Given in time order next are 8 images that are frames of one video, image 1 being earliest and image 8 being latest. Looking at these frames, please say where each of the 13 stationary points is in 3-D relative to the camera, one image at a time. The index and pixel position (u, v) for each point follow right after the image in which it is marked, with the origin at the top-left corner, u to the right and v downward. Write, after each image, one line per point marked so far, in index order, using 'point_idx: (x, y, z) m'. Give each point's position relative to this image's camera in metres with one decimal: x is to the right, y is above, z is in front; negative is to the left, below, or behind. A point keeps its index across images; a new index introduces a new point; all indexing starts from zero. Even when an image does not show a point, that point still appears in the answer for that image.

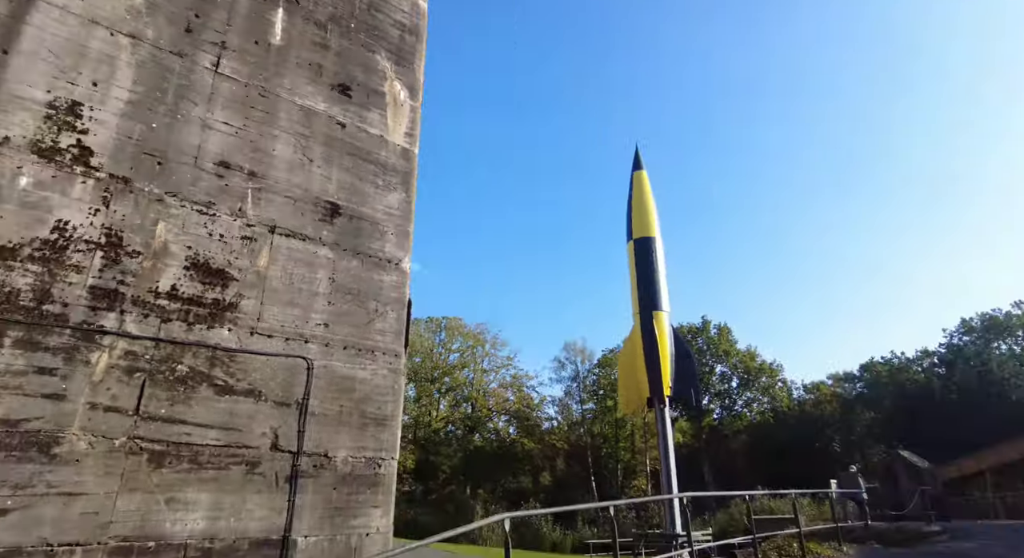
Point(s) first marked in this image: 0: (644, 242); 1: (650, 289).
0: (+4.6, +1.3, +19.7) m
1: (+4.6, -0.3, +19.0) m
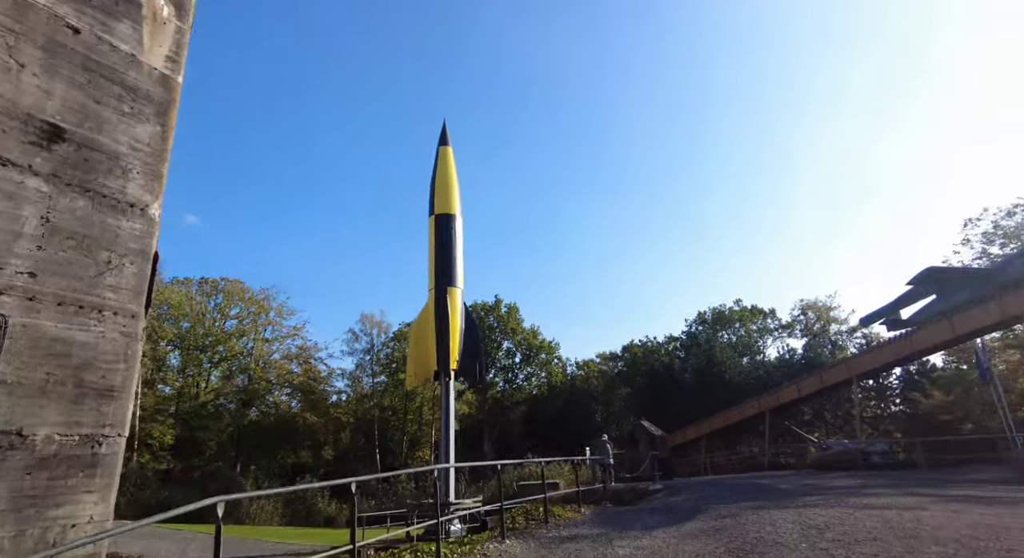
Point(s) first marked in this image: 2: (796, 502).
0: (-2.5, +2.2, +19.8) m
1: (-2.3, +0.5, +19.3) m
2: (+3.6, -2.9, +7.2) m
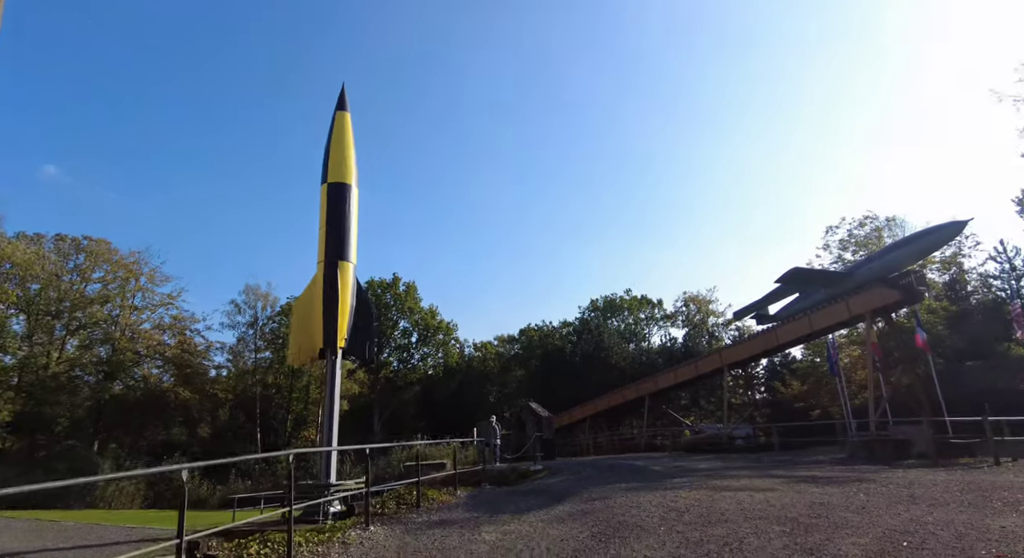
0: (-5.9, +3.1, +18.8) m
1: (-5.7, +1.4, +18.3) m
2: (+2.0, -2.8, +7.5) m
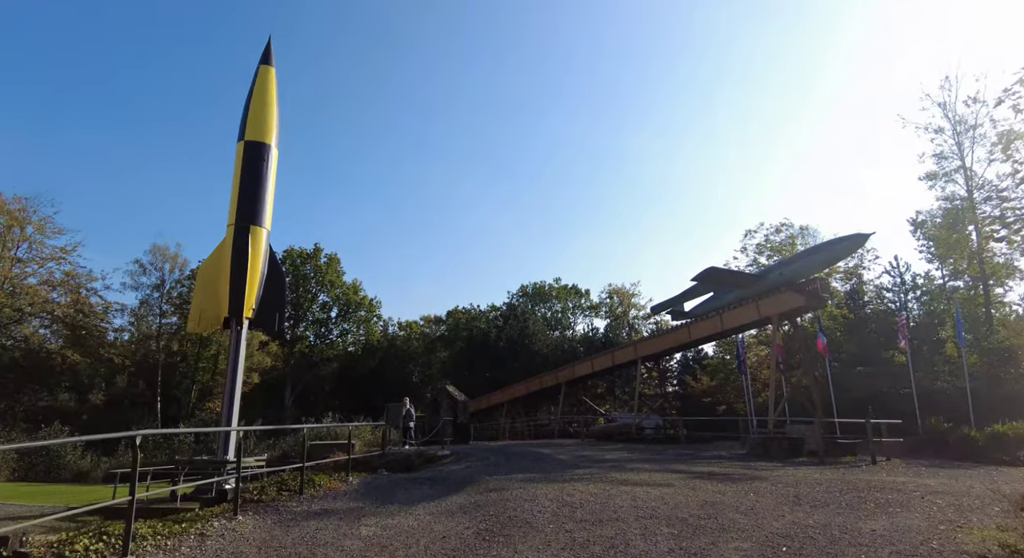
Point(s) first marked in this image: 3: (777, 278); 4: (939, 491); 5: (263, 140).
0: (-8.0, +4.2, +17.5) m
1: (-8.0, +2.4, +17.1) m
2: (+0.7, -2.6, +7.4) m
3: (+8.7, +0.1, +18.5) m
4: (+5.5, -2.7, +7.2) m
5: (-7.8, +4.4, +17.6) m
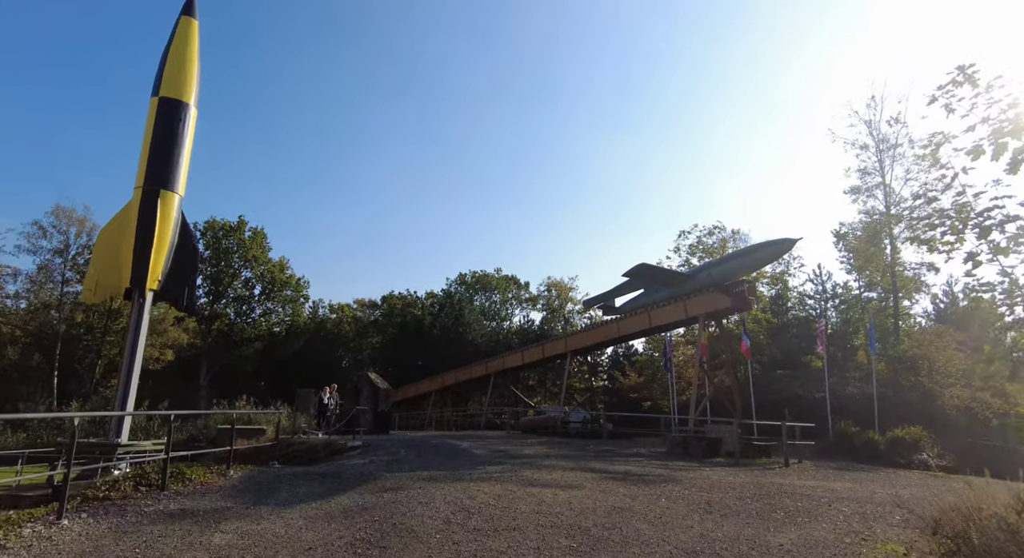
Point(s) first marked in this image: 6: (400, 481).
0: (-9.8, +5.1, +15.9) m
1: (-9.8, +3.3, +15.6) m
2: (-0.5, -2.4, +6.9) m
3: (+6.5, 0.0, +18.8) m
4: (+4.3, -2.8, +7.2) m
5: (-9.6, +5.3, +16.1) m
6: (-1.2, -2.2, +6.1) m
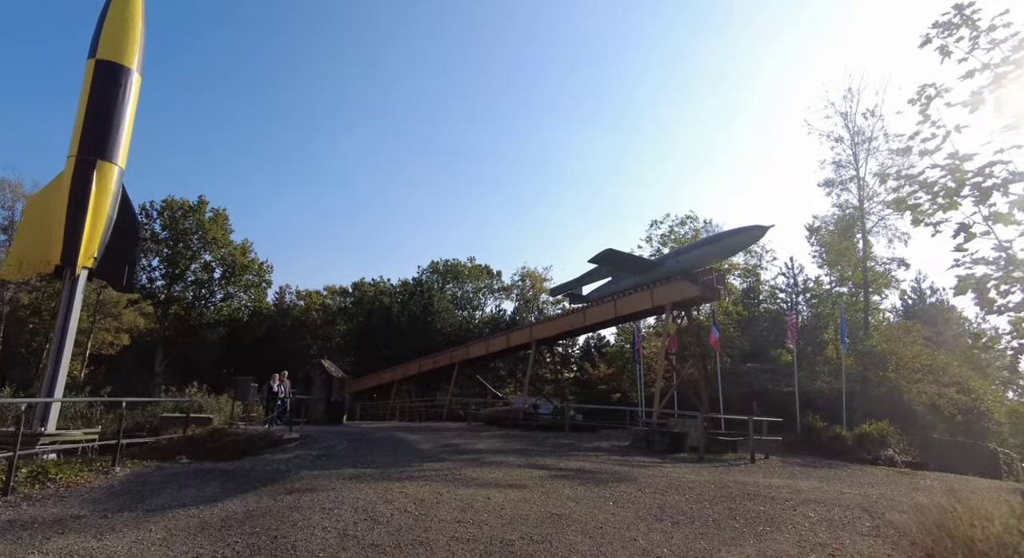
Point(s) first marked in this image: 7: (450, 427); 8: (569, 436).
0: (-10.7, +5.6, +14.8) m
1: (-10.7, +3.9, +14.4) m
2: (-1.2, -2.1, +6.2) m
3: (+5.4, +0.4, +18.3) m
4: (+3.6, -2.6, +6.7) m
5: (-10.5, +5.9, +15.0) m
6: (-1.9, -2.0, +5.4) m
7: (-1.5, -3.9, +14.4) m
8: (+1.5, -3.8, +13.6) m
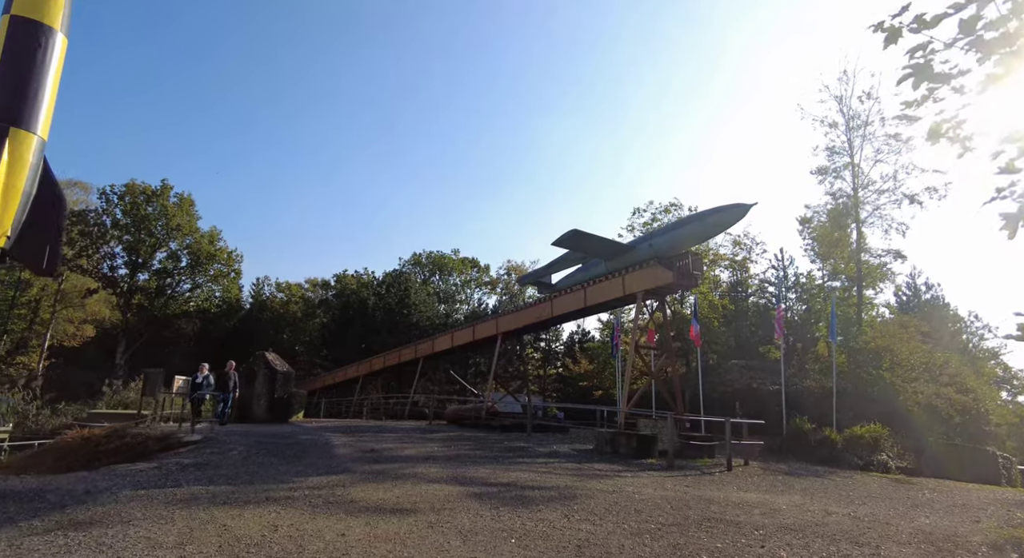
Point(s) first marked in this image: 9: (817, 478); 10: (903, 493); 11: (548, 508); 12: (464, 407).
0: (-11.6, +6.1, +13.3) m
1: (-11.6, +4.3, +13.0) m
2: (-2.1, -1.8, +4.9) m
3: (+4.4, +0.7, +17.0) m
4: (+2.7, -2.4, +5.4) m
5: (-11.4, +6.3, +13.5) m
6: (-2.8, -1.7, +4.1) m
7: (-2.5, -3.5, +13.1) m
8: (+0.5, -3.5, +12.3) m
9: (+5.7, -3.7, +10.2) m
10: (+6.2, -3.4, +8.8) m
11: (+0.4, -2.1, +5.1) m
12: (-1.4, -4.5, +19.6) m
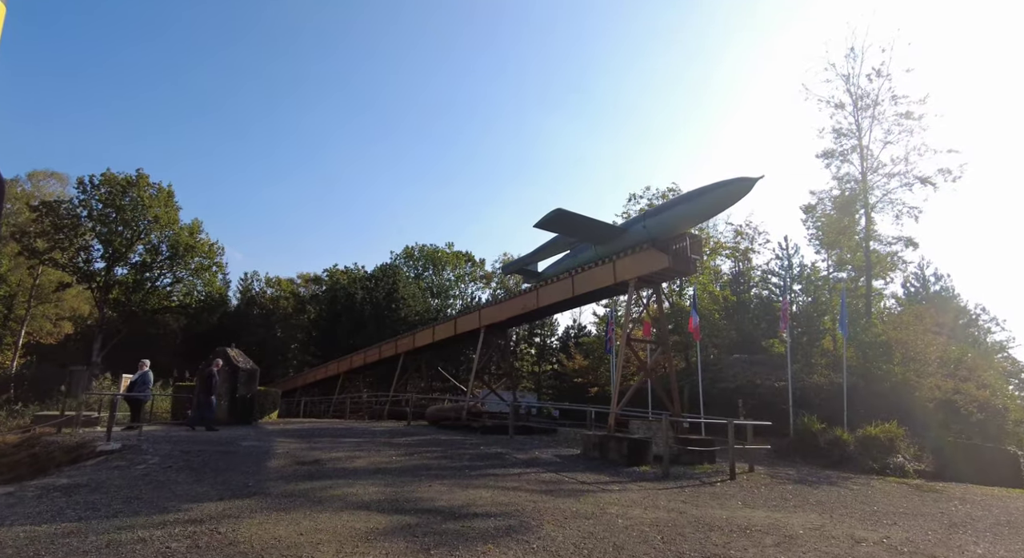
0: (-12.0, +6.3, +12.1) m
1: (-12.0, +4.6, +11.8) m
2: (-2.5, -1.6, +3.7) m
3: (+4.0, +1.0, +15.8) m
4: (+2.3, -2.2, +4.3) m
5: (-11.8, +6.5, +12.3) m
6: (-3.2, -1.5, +2.9) m
7: (-2.9, -3.2, +12.0) m
8: (+0.1, -3.2, +11.1) m
9: (+5.3, -3.4, +9.1) m
10: (+5.8, -3.1, +7.6) m
11: (0.0, -1.9, +3.9) m
12: (-1.8, -4.2, +18.5) m
